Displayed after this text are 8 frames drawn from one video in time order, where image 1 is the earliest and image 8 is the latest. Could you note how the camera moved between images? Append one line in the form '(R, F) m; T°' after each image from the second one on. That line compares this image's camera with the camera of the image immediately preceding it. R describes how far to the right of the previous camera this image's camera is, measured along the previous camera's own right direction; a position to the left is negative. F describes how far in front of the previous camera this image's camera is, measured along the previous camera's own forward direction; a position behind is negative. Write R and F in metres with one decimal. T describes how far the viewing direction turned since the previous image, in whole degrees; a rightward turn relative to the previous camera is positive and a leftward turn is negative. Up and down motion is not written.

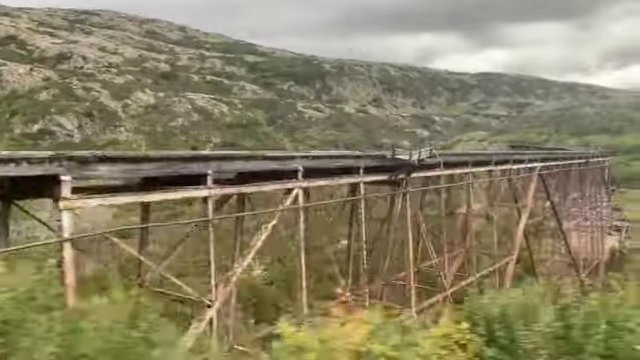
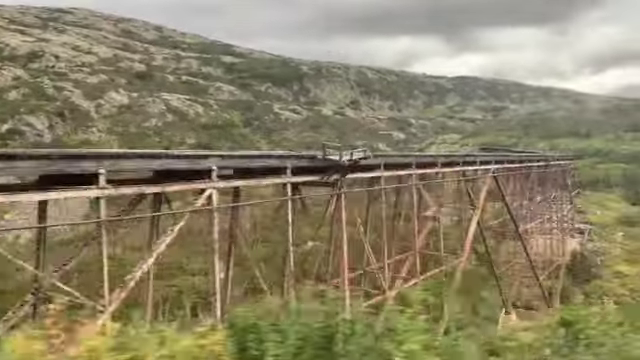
(+0.5, +0.2) m; +2°
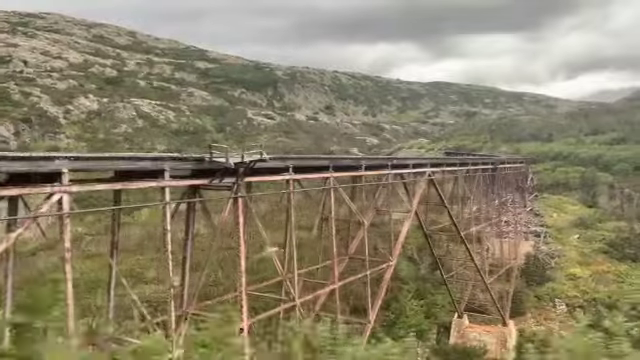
(+0.8, +0.2) m; +2°
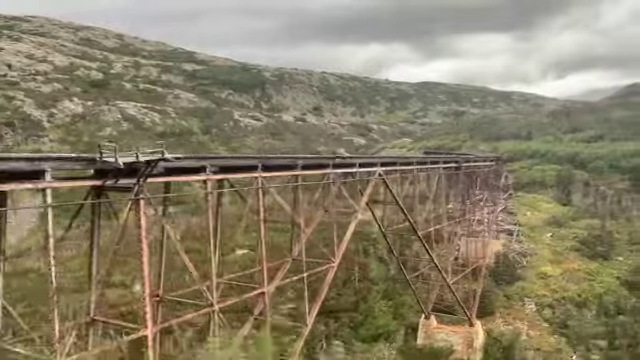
(+0.8, +0.2) m; +1°
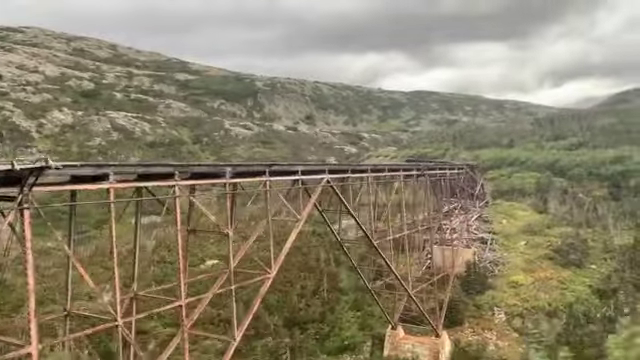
(+0.9, +0.2) m; 0°
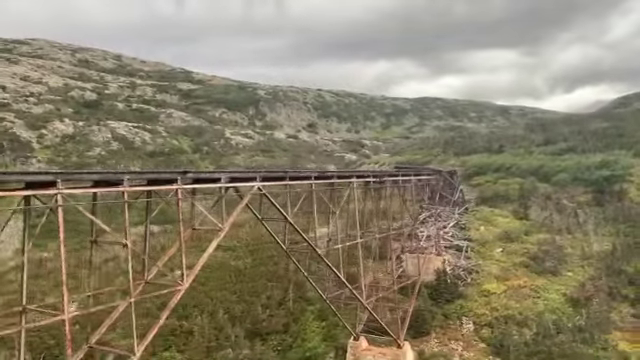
(+1.3, +0.3) m; -1°
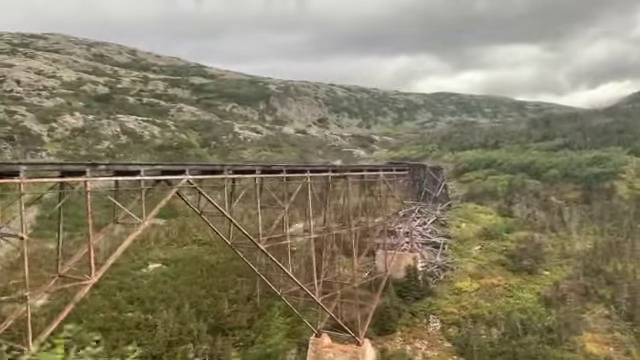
(+1.4, +0.3) m; -2°
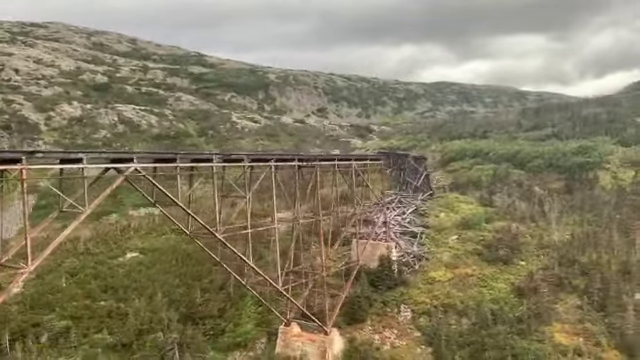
(+0.8, +0.1) m; 0°
